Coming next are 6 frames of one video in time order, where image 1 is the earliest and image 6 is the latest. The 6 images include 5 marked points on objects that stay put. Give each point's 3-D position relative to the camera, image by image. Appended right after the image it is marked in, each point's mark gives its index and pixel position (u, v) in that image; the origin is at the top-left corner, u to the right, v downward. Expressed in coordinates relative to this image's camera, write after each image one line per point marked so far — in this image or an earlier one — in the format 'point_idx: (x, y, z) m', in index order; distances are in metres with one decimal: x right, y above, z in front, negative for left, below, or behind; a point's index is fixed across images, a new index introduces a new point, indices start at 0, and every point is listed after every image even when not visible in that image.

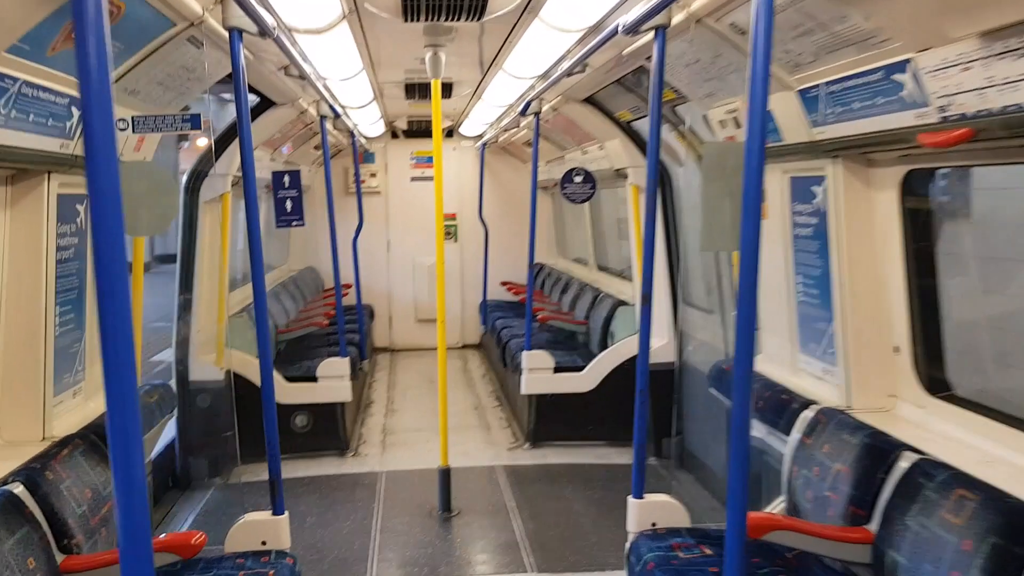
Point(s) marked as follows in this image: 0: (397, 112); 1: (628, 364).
0: (-0.6, +0.9, +6.6) m
1: (+0.4, -0.3, +4.7) m
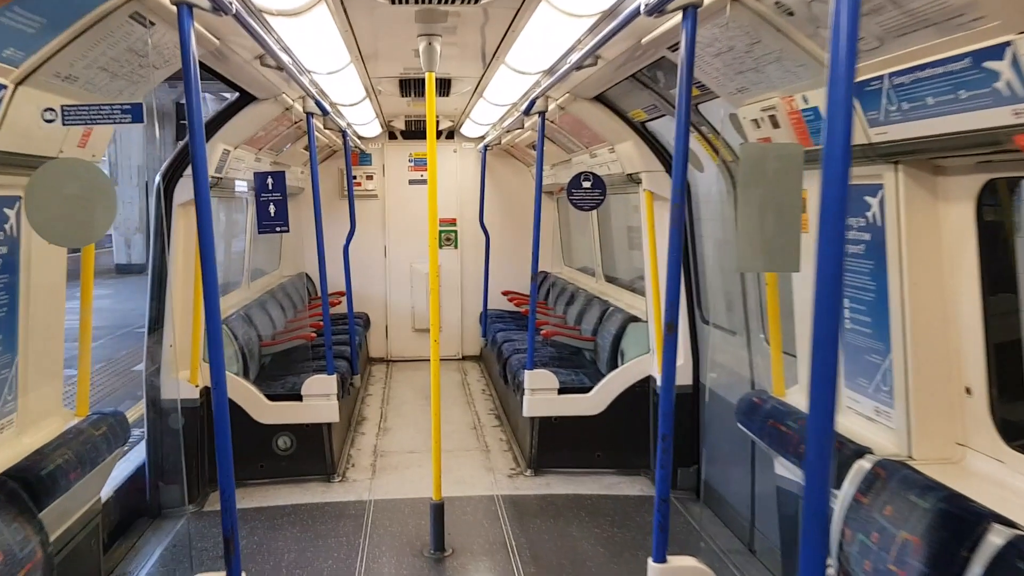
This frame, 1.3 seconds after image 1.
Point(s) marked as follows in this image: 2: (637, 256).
0: (-0.6, +0.9, +6.2) m
1: (+0.4, -0.3, +4.3) m
2: (+0.5, +0.1, +4.8) m
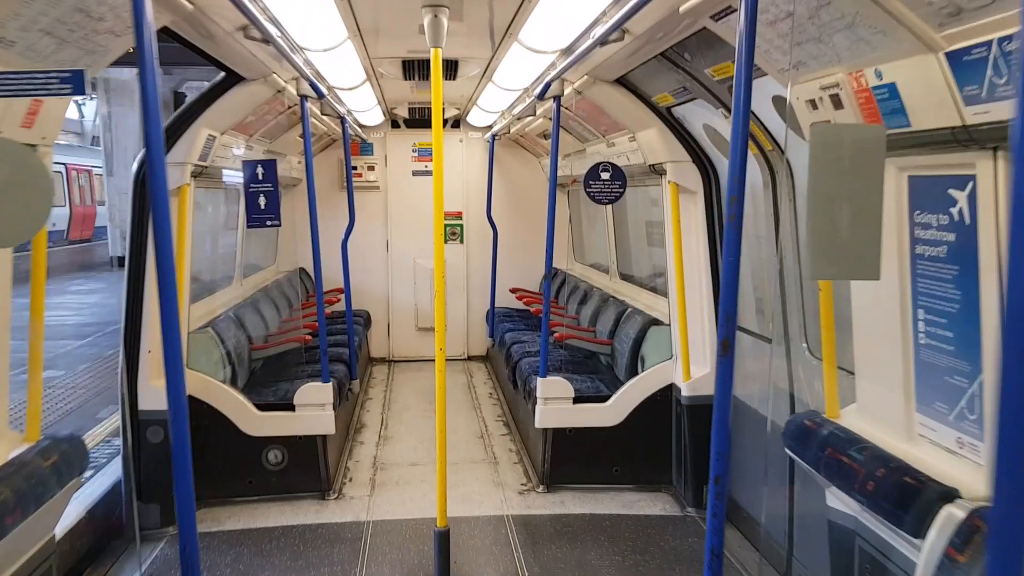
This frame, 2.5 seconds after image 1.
0: (-0.6, +0.9, +5.9) m
1: (+0.5, -0.3, +3.9) m
2: (+0.5, +0.1, +4.4) m
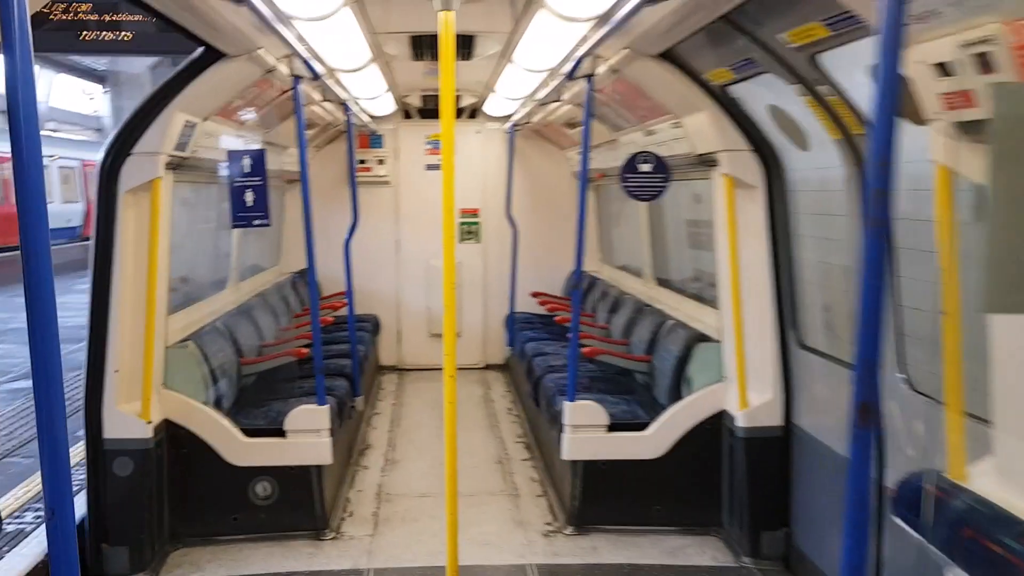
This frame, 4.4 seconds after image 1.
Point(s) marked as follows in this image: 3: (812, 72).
0: (-0.5, +0.9, +5.3) m
1: (+0.5, -0.4, +3.4) m
2: (+0.6, +0.1, +3.9) m
3: (+0.6, +0.4, +2.4) m
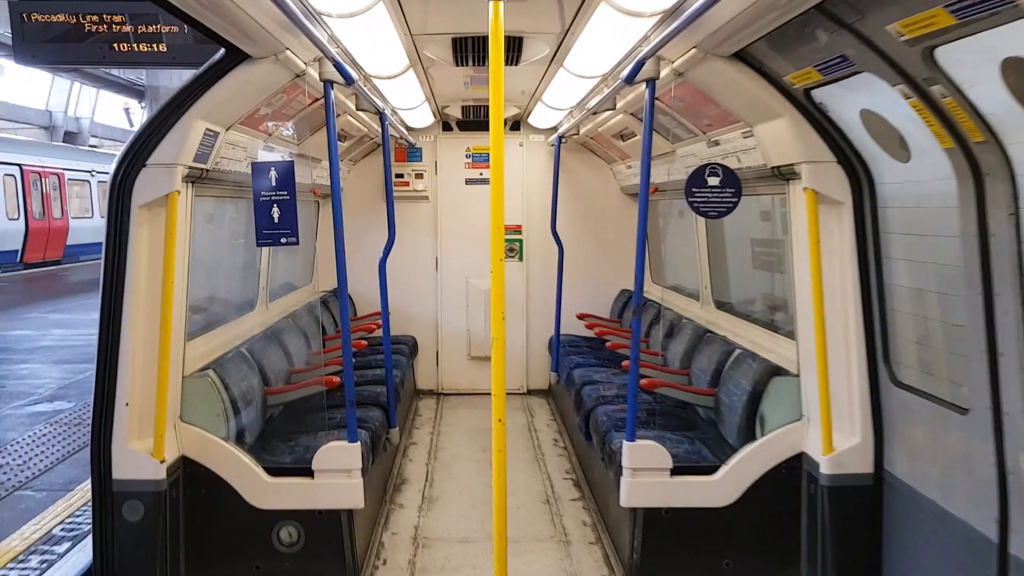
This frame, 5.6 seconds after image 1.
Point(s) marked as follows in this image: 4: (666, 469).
0: (-0.3, +0.8, +5.0) m
1: (+0.7, -0.4, +3.0) m
2: (+0.8, 0.0, +3.5) m
3: (+0.7, +0.4, +2.1) m
4: (+0.4, -0.4, +3.0) m
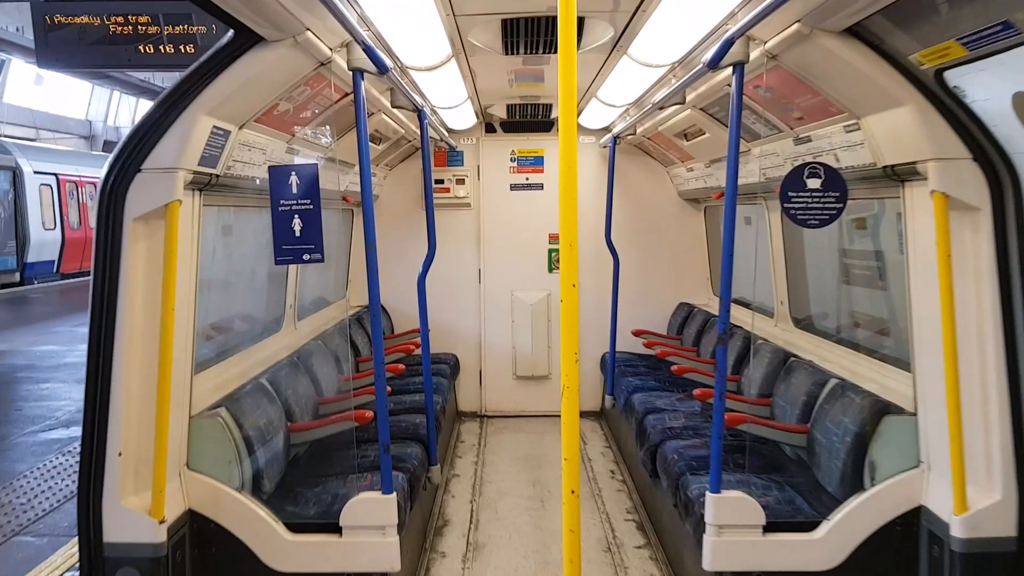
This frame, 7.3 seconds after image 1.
0: (-0.1, +0.7, +4.6) m
1: (+0.8, -0.5, +2.5) m
2: (+0.9, 0.0, +3.0) m
3: (+0.8, +0.3, +1.6) m
4: (+0.5, -0.5, +2.5) m
